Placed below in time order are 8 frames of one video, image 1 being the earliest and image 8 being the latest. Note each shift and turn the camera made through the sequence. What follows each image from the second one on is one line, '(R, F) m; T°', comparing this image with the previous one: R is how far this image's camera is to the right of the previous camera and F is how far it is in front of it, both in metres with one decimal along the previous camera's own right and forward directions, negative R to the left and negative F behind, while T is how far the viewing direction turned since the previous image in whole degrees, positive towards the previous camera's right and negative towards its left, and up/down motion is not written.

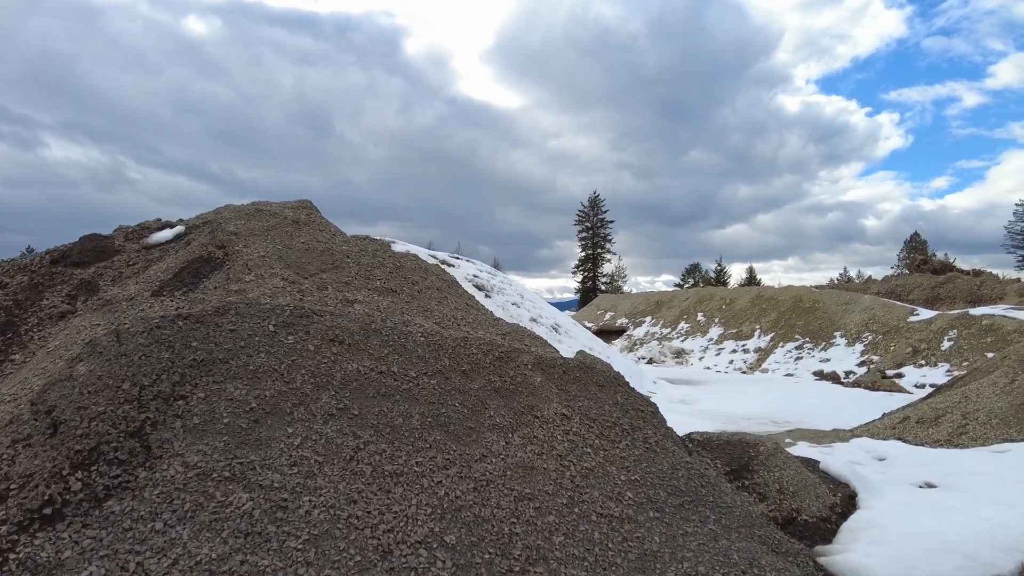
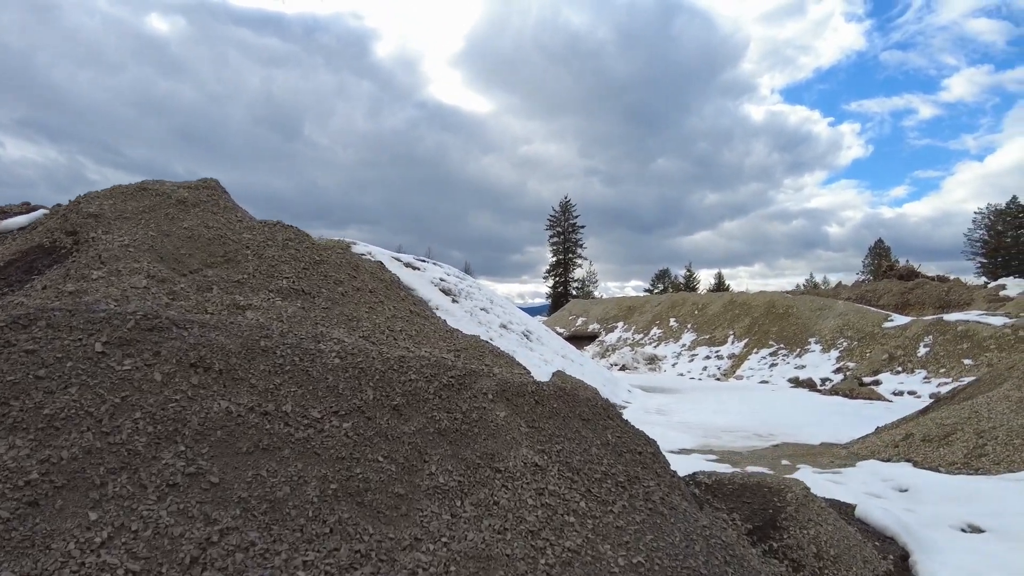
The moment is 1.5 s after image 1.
(+0.2, +2.6) m; +3°
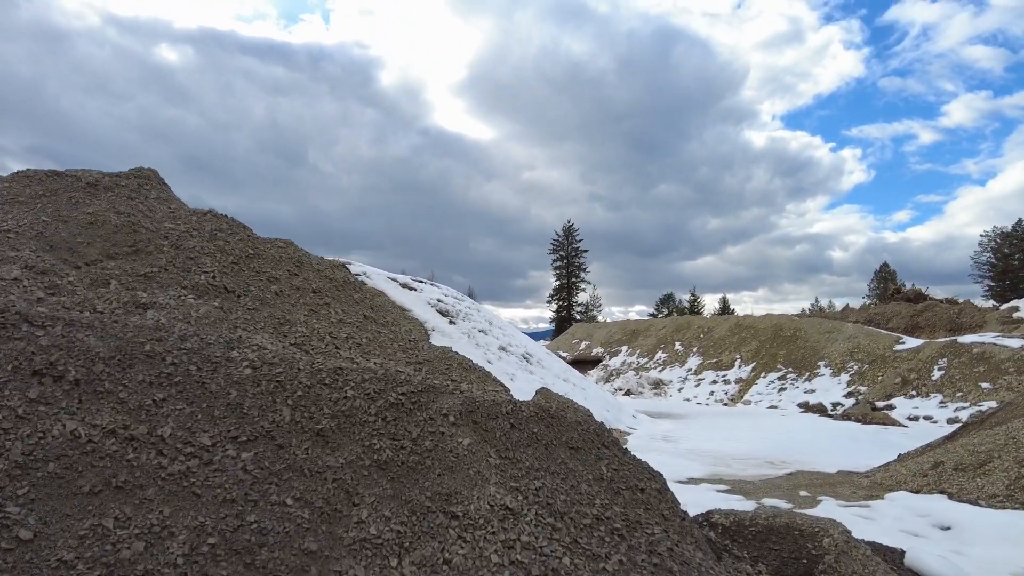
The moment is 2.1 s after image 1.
(+0.3, +1.5) m; 0°
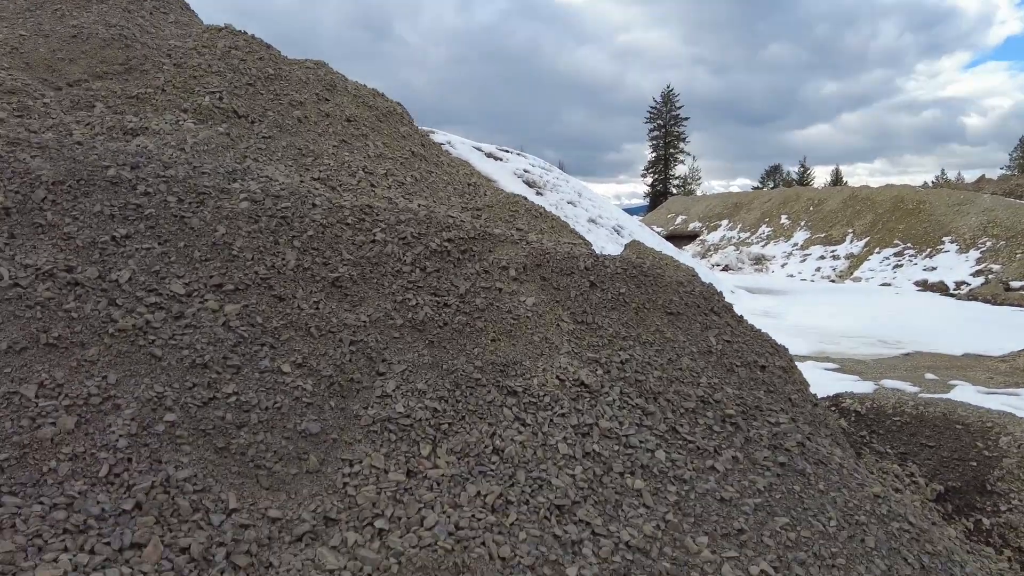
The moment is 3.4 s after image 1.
(+0.1, +1.4) m; -8°
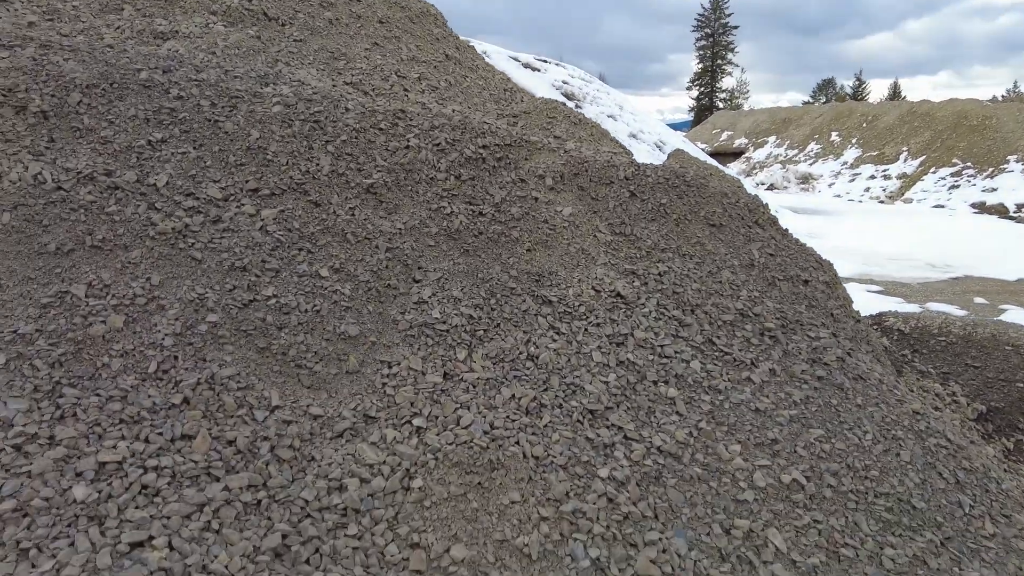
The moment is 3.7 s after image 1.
(0.0, +0.1) m; -3°
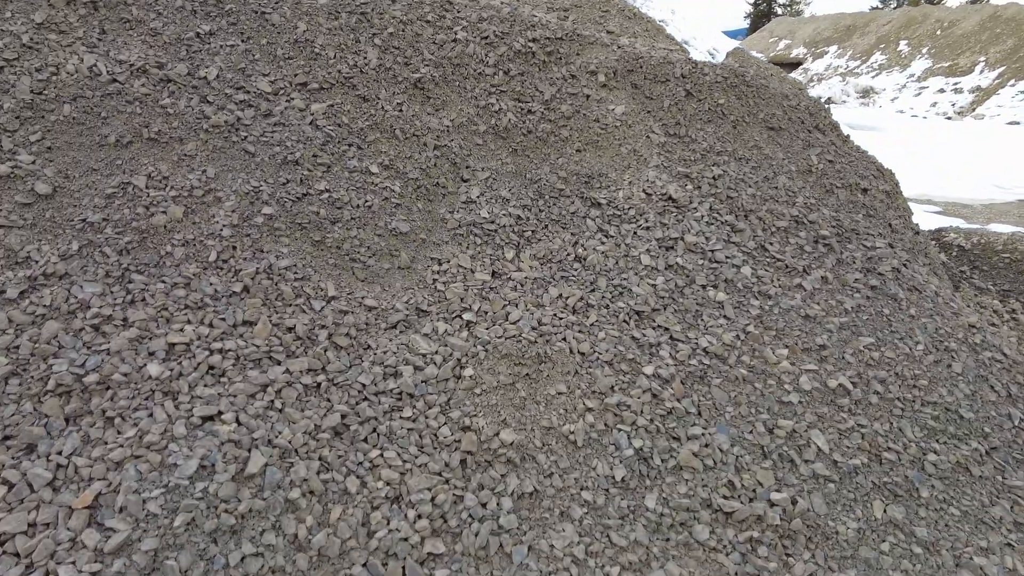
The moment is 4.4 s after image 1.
(0.0, 0.0) m; -3°
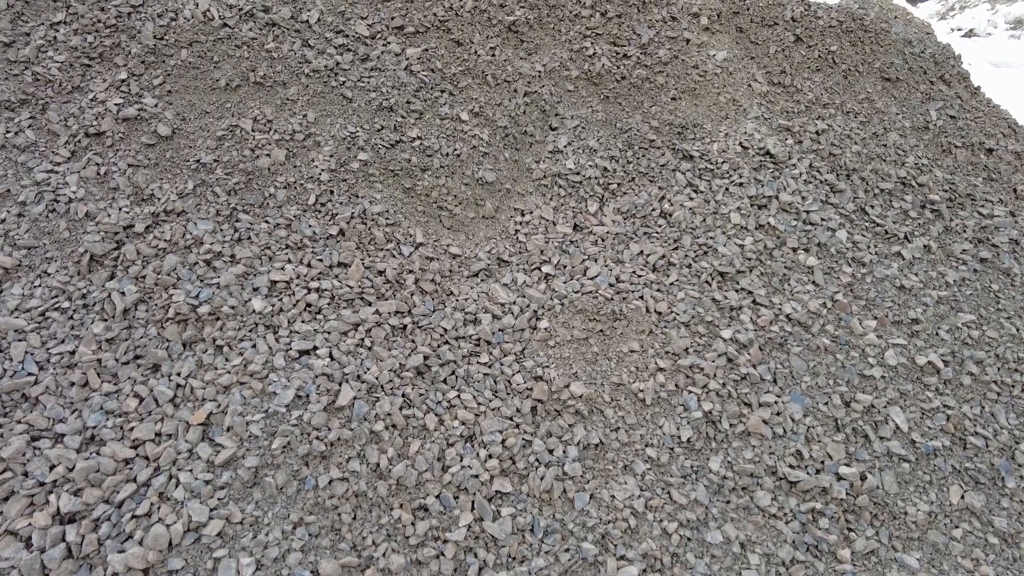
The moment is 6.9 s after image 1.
(0.0, -0.1) m; -7°
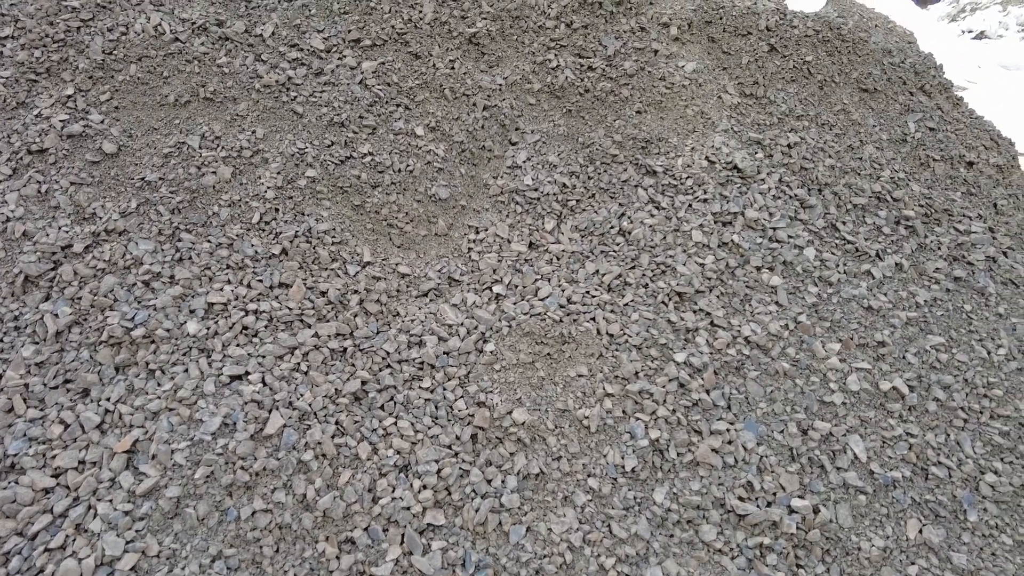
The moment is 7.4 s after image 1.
(+0.3, +0.1) m; -1°
